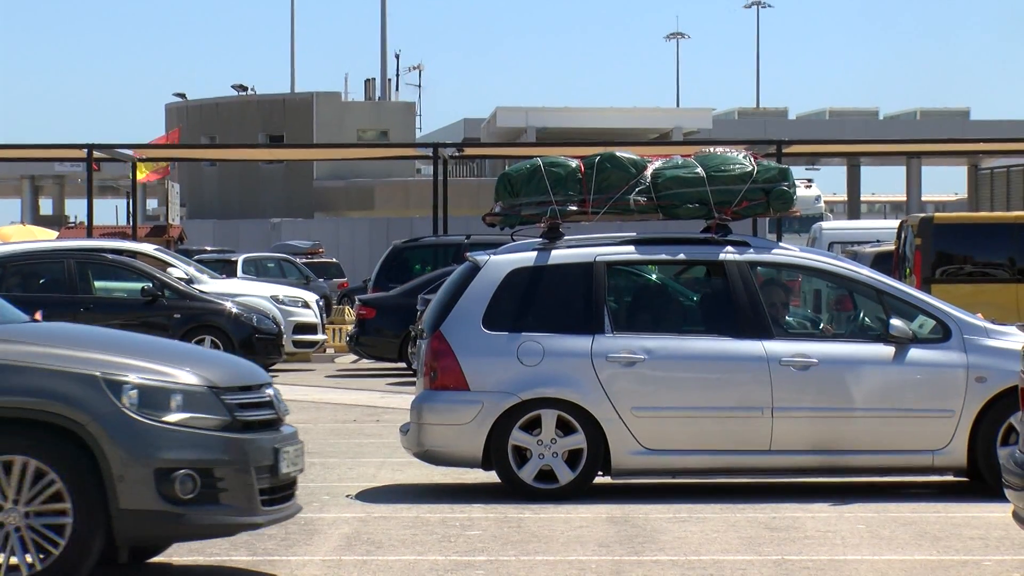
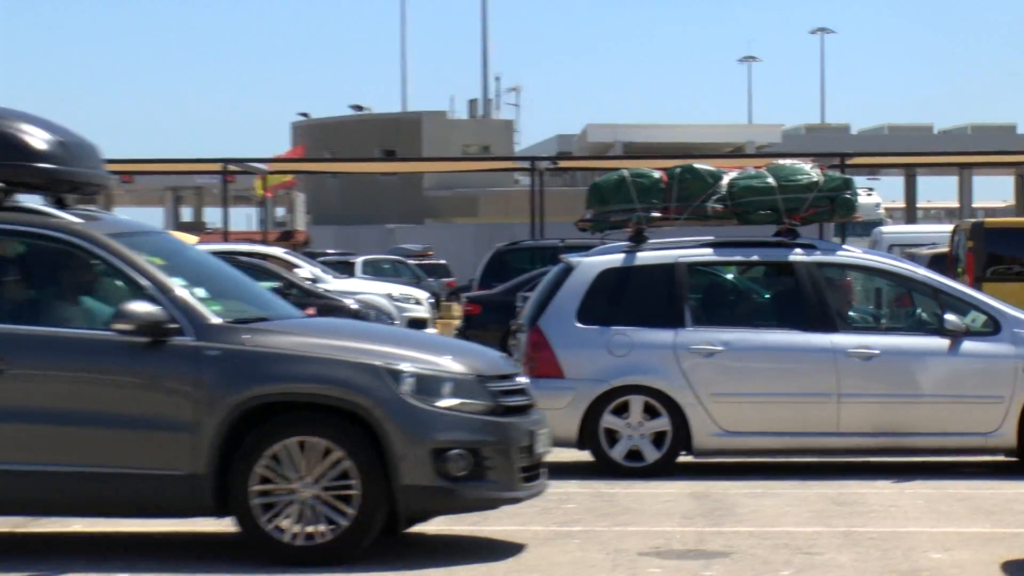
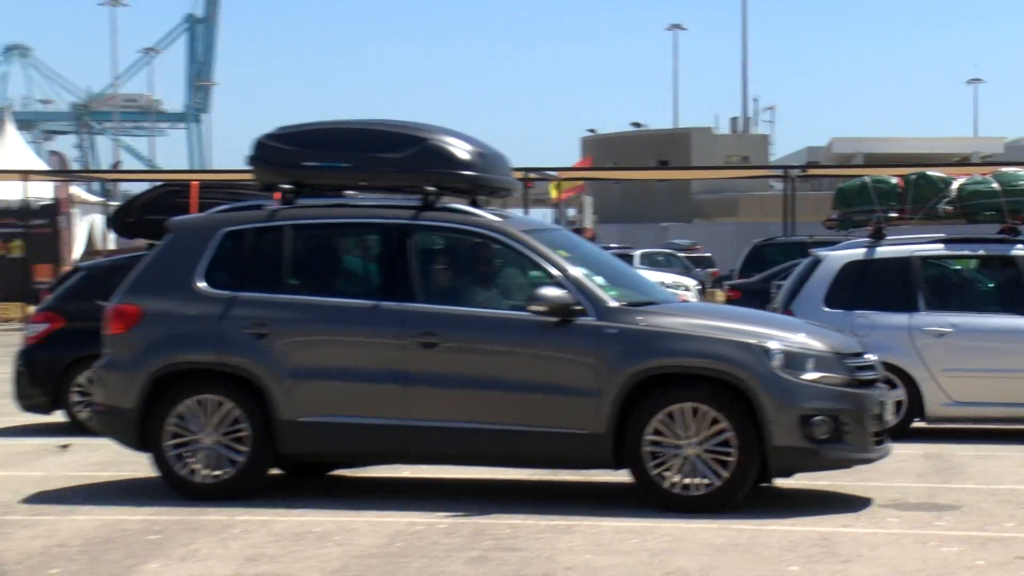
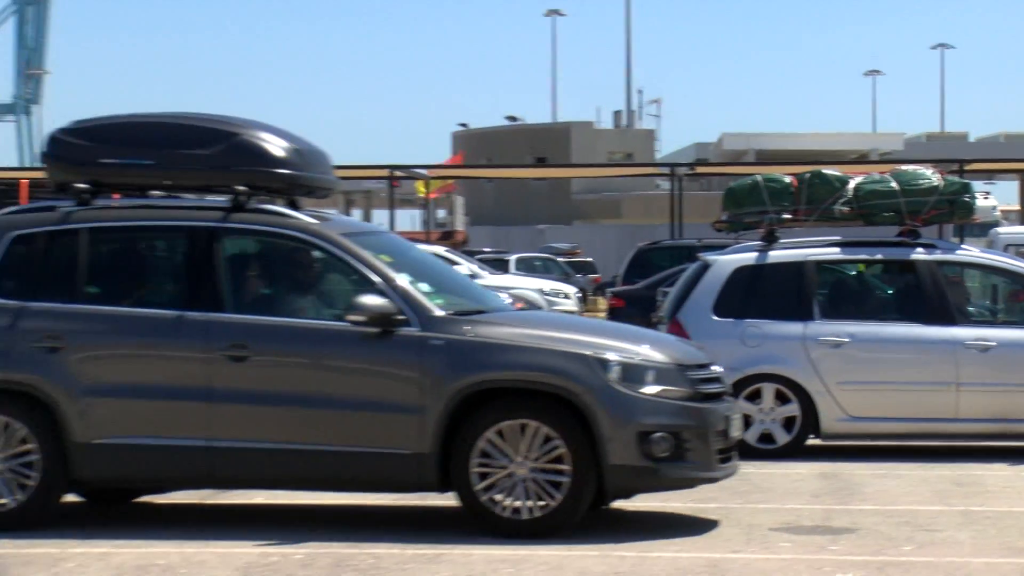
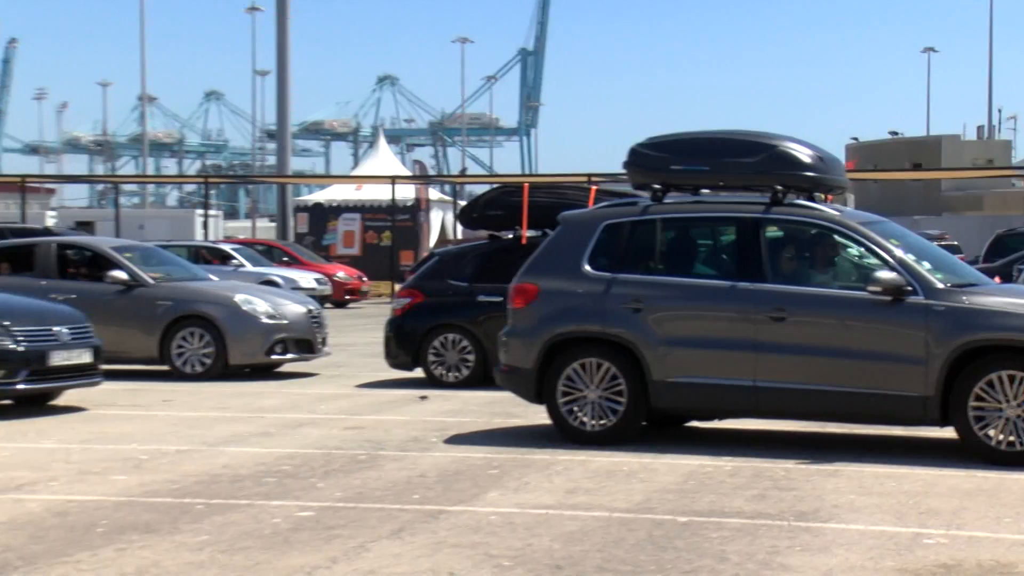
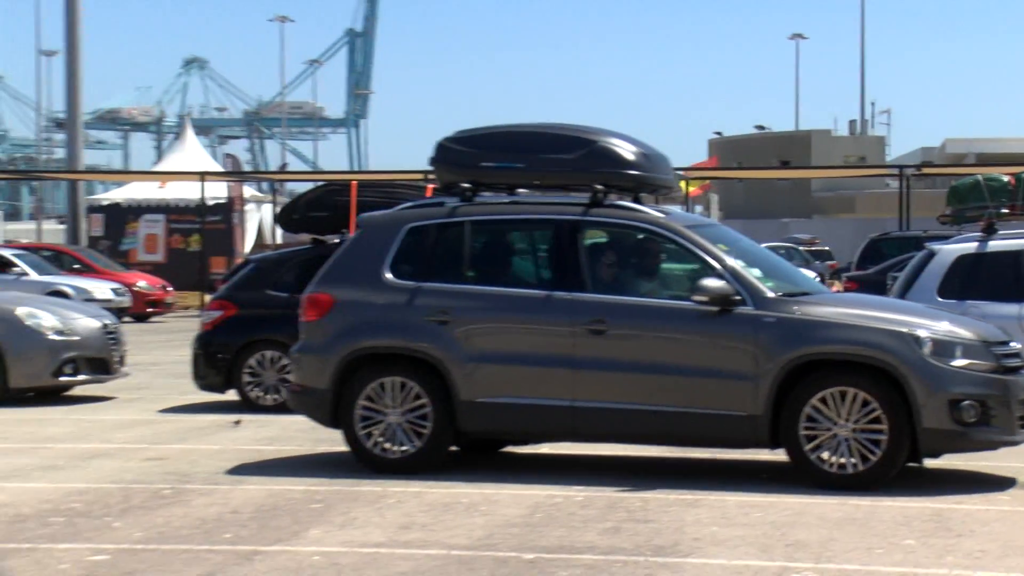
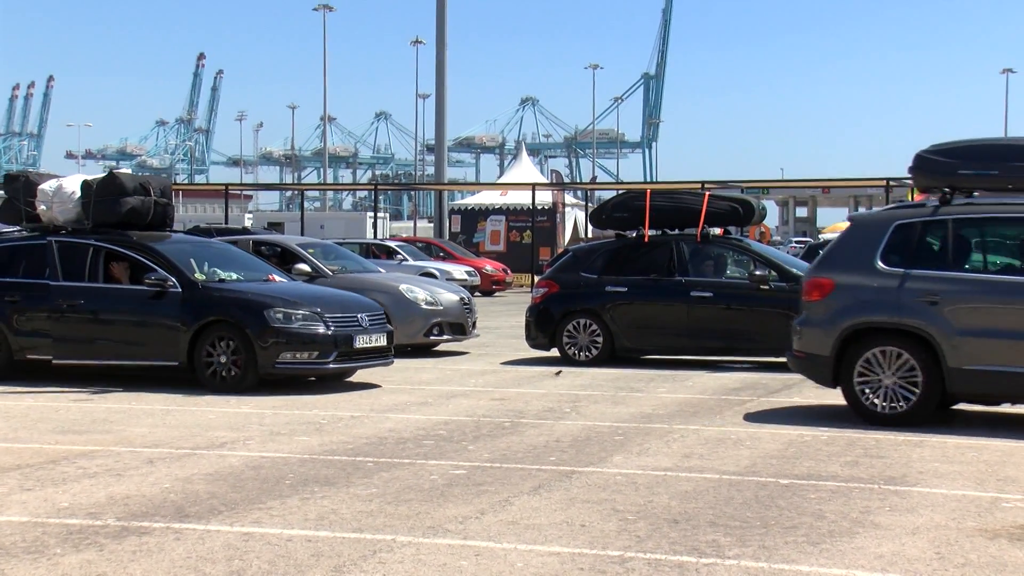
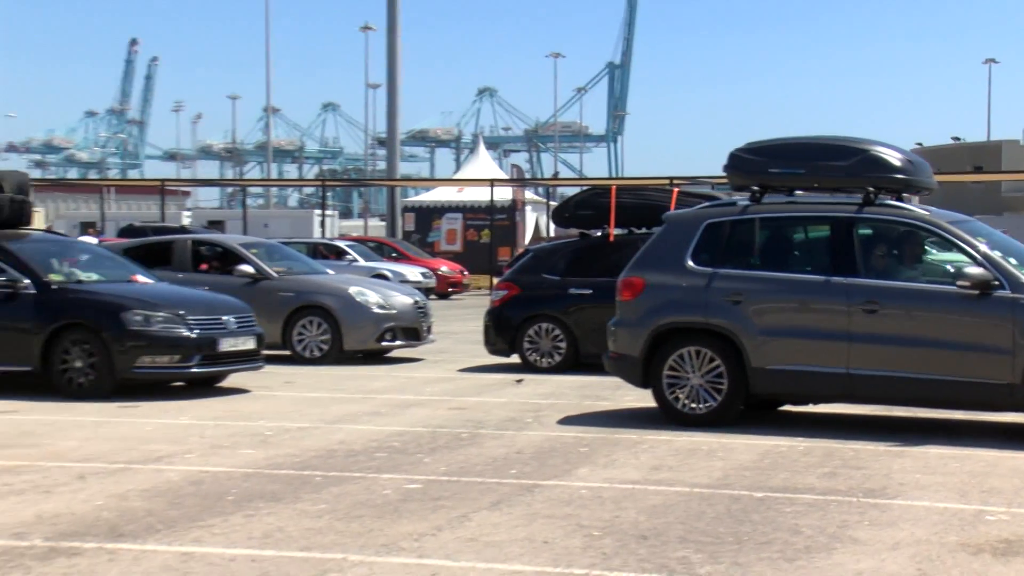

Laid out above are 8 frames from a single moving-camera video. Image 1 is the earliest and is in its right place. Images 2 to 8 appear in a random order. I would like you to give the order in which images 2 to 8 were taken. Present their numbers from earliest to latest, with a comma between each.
2, 4, 3, 6, 5, 8, 7
